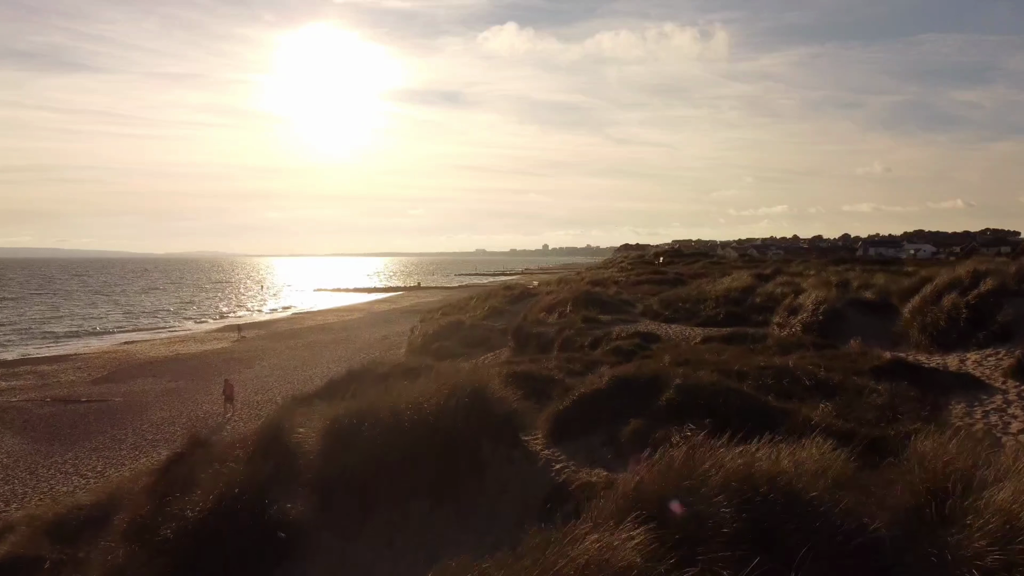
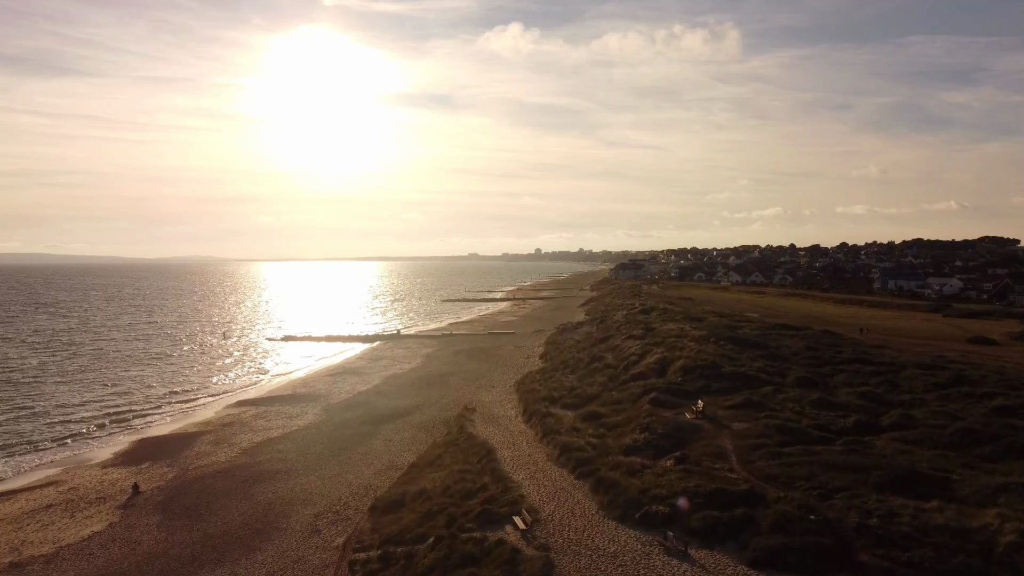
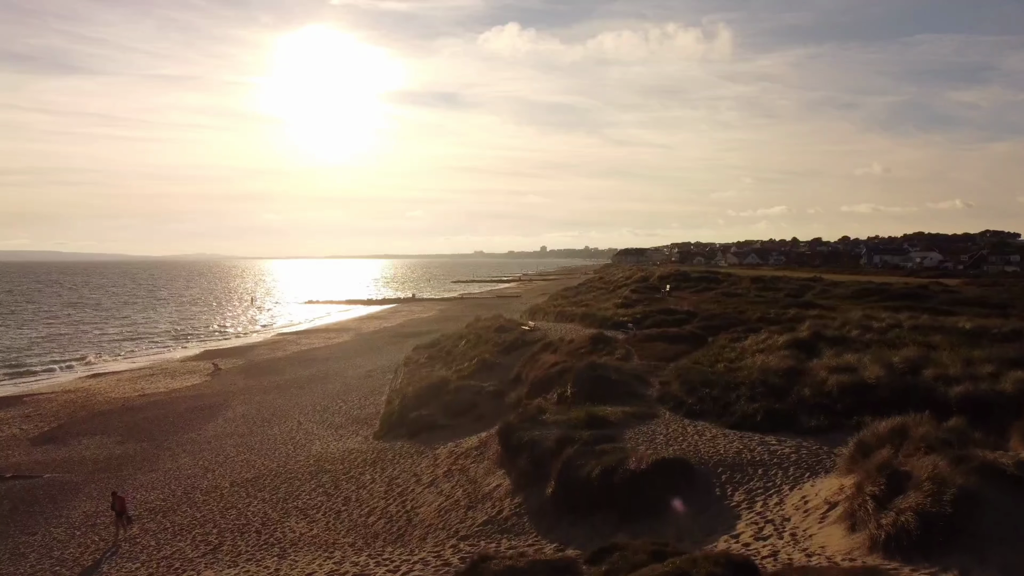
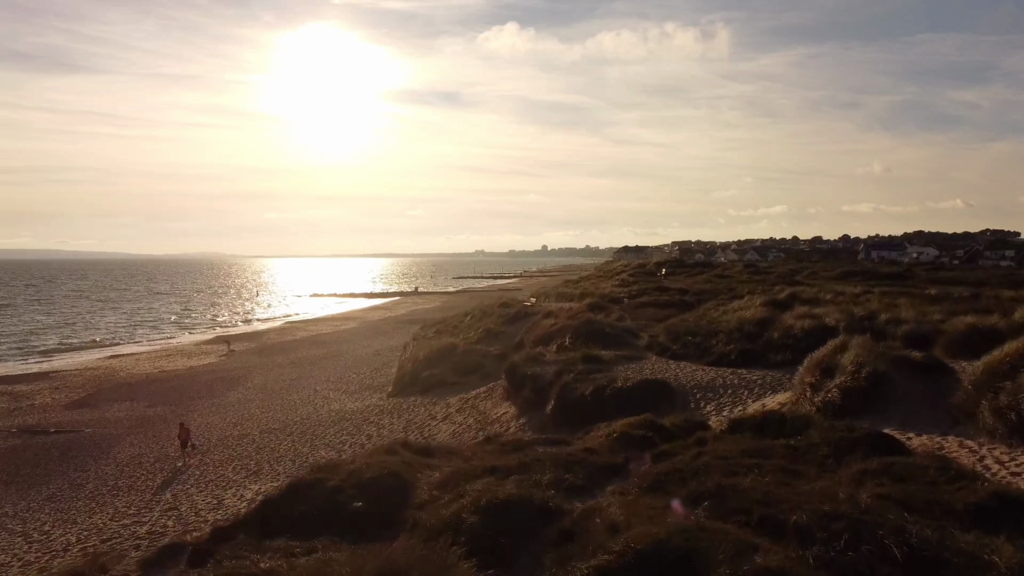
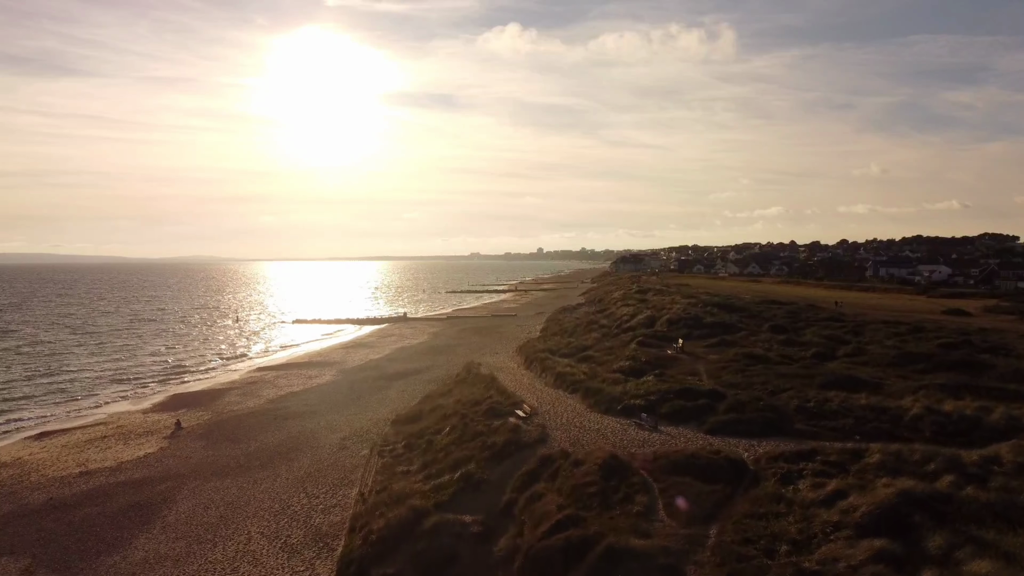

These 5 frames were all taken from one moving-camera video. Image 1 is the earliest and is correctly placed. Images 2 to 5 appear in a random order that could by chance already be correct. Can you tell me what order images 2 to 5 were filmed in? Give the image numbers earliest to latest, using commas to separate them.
4, 3, 5, 2
